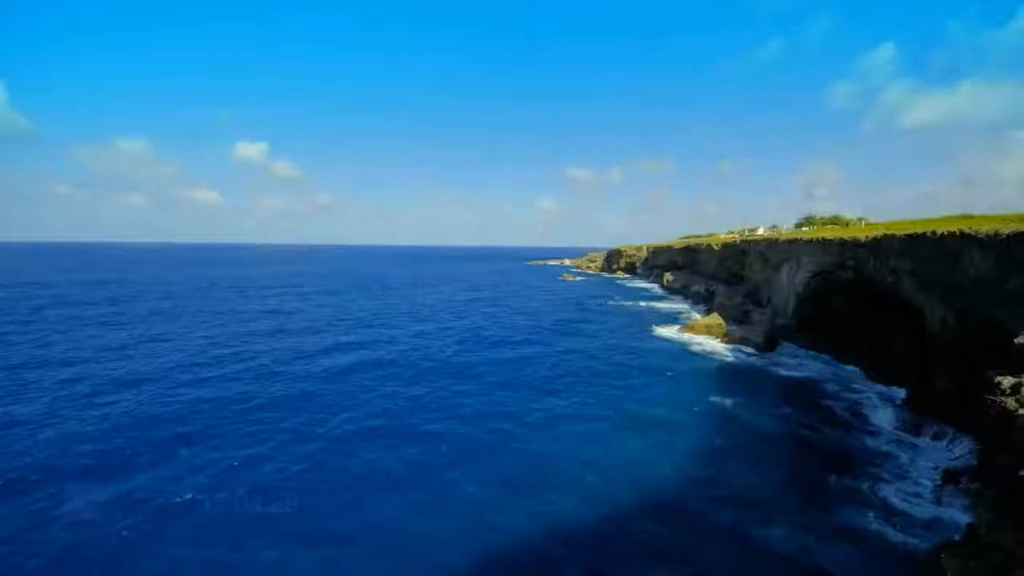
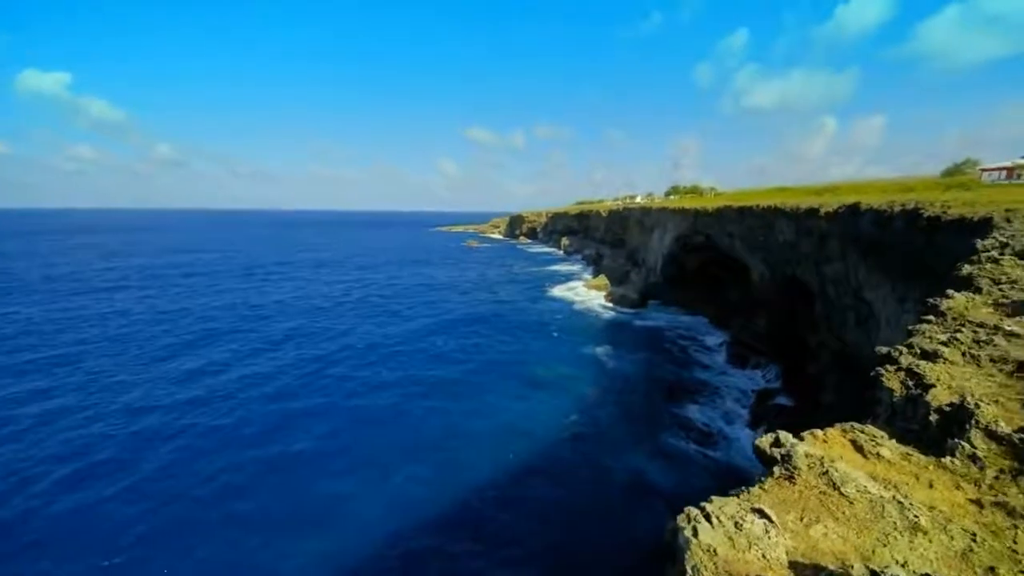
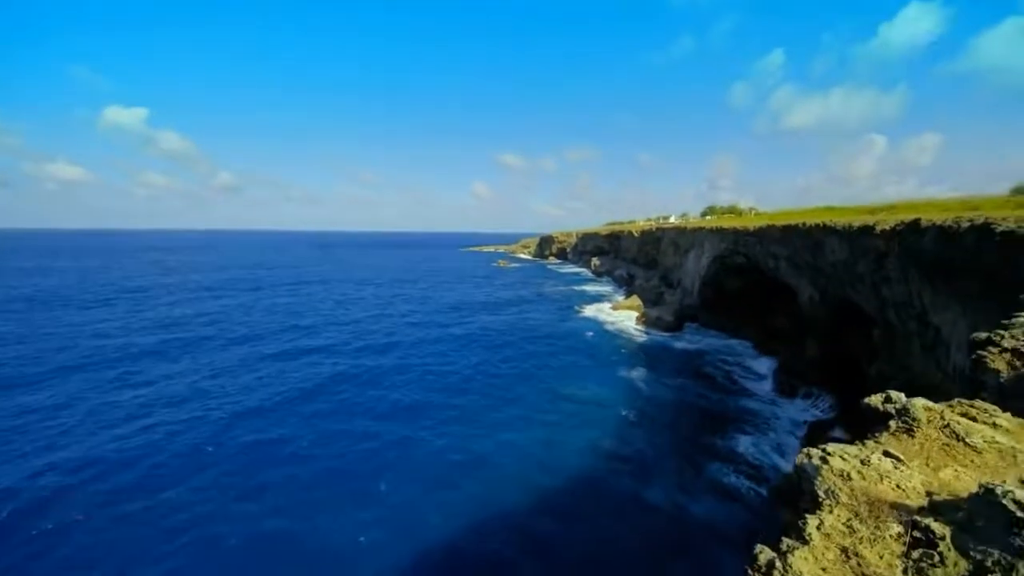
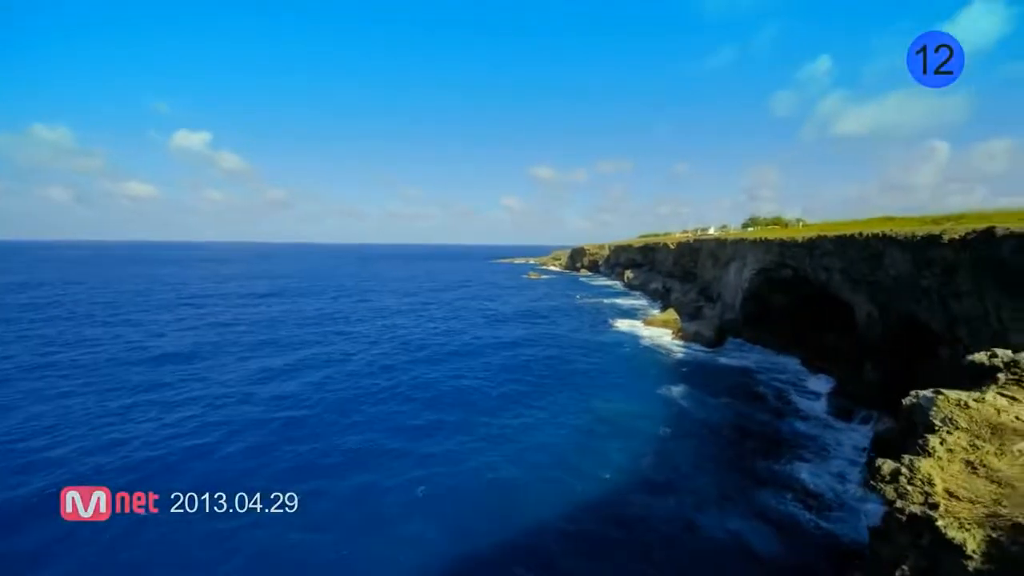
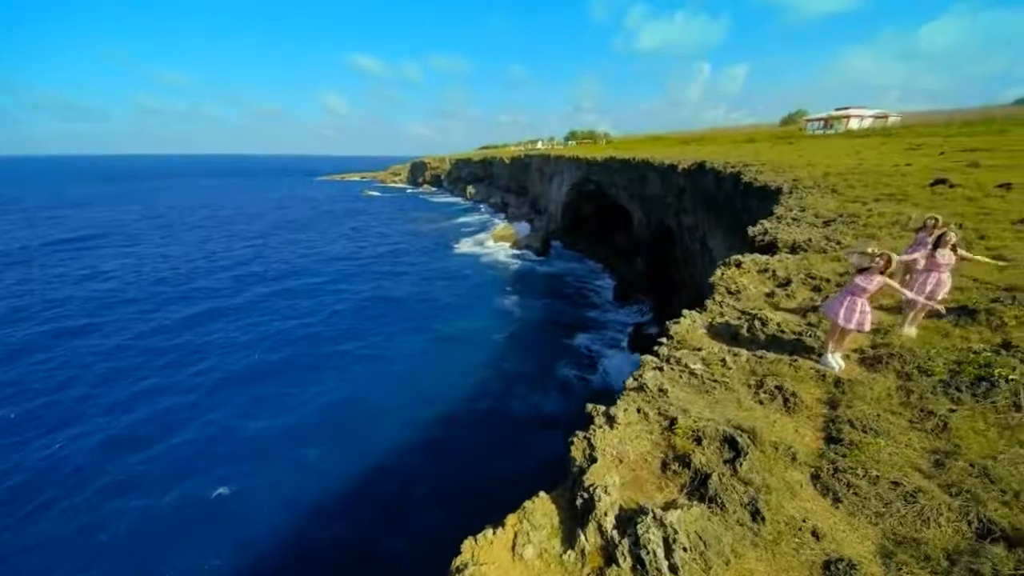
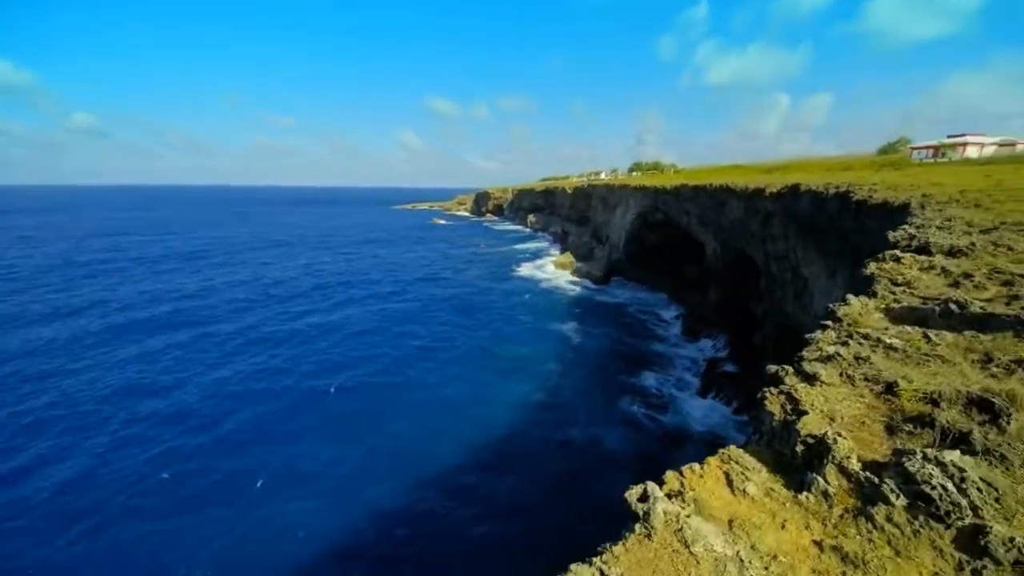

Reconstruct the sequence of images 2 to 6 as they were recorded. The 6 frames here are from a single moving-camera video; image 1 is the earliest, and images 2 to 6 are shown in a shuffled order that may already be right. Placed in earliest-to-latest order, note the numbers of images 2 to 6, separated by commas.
4, 3, 2, 6, 5
